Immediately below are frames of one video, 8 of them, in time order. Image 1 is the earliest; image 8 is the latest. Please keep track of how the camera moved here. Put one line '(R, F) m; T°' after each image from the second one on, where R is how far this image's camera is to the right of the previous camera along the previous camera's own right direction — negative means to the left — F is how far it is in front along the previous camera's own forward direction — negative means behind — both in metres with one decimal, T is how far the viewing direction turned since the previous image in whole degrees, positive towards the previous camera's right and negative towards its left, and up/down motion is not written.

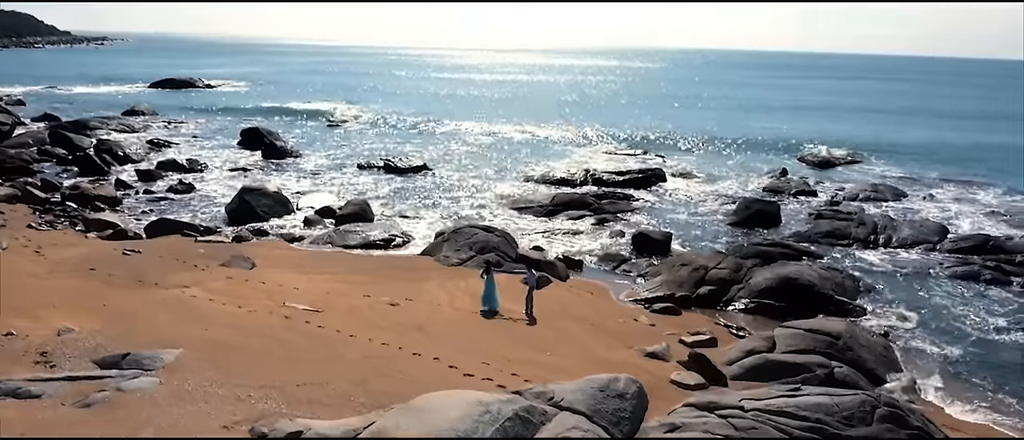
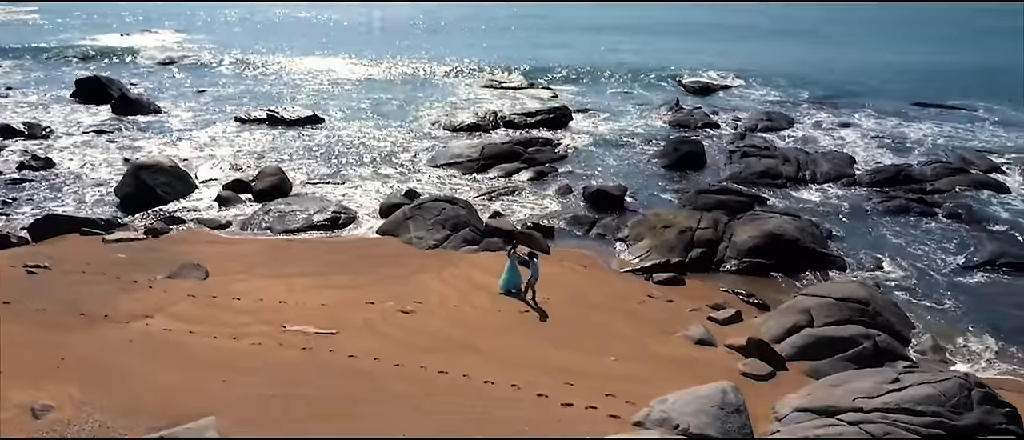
(-3.4, +1.9) m; +13°
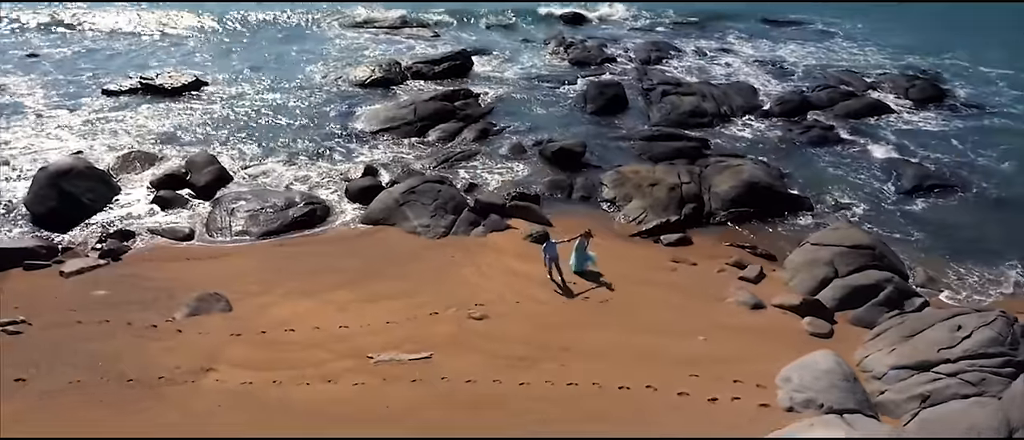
(-4.2, +0.9) m; +14°
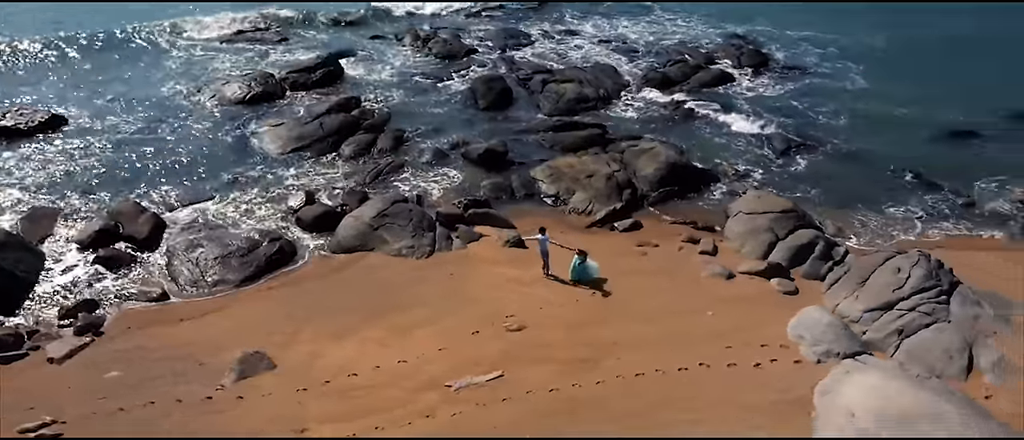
(-4.0, -0.4) m; +15°
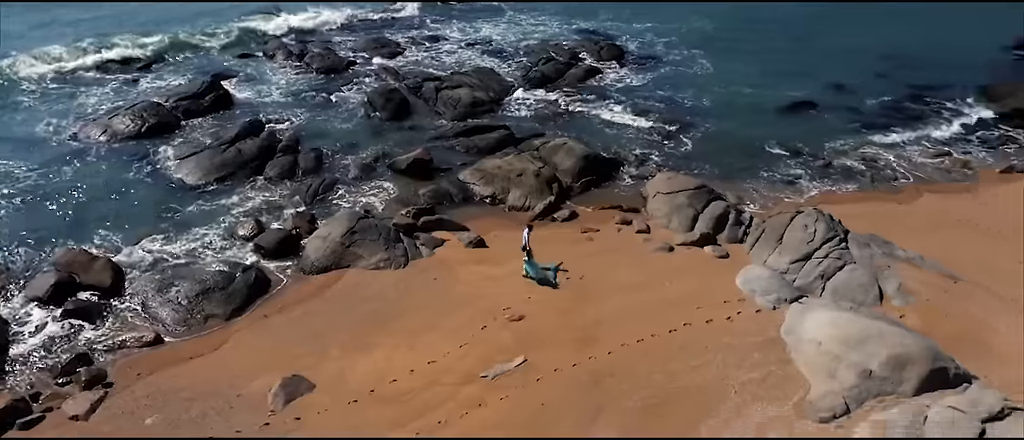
(-3.3, -1.2) m; +13°
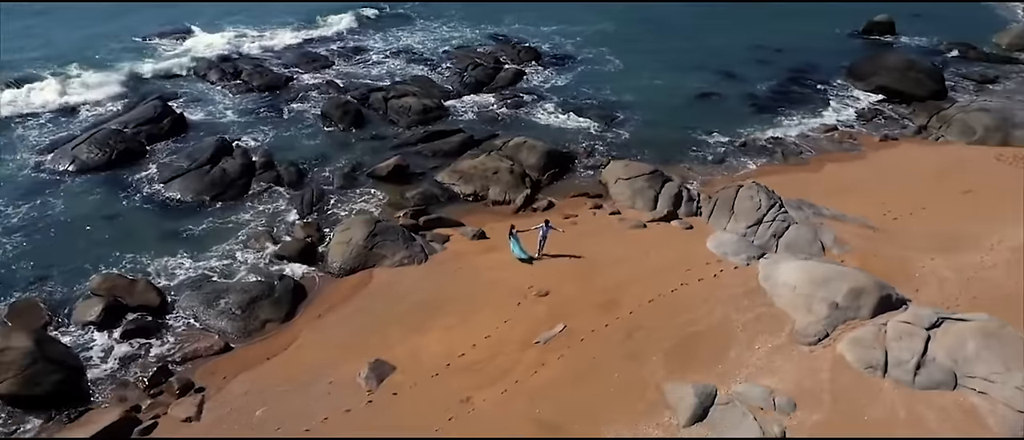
(-3.5, -2.2) m; +10°
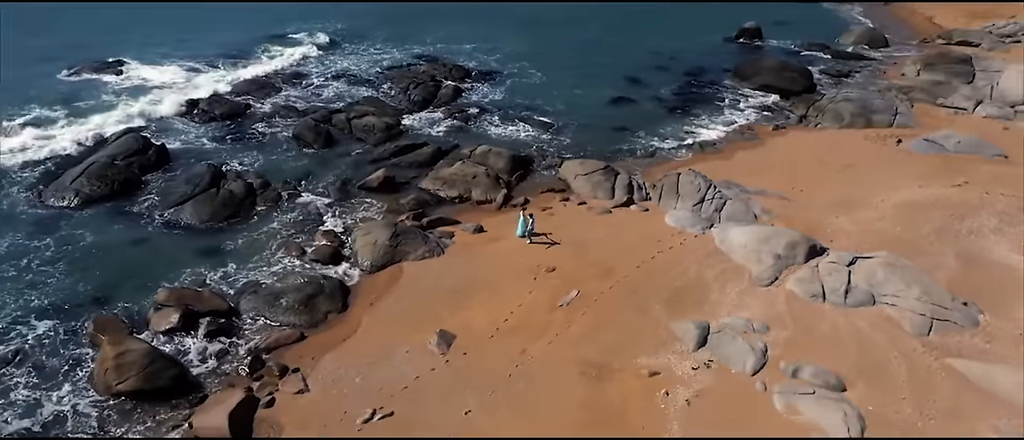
(-3.8, -3.6) m; +9°
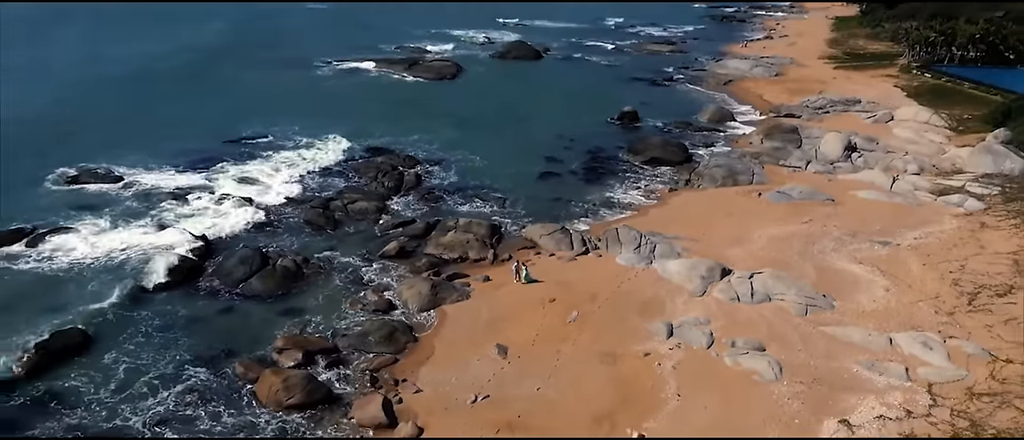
(-5.9, -8.4) m; +10°
